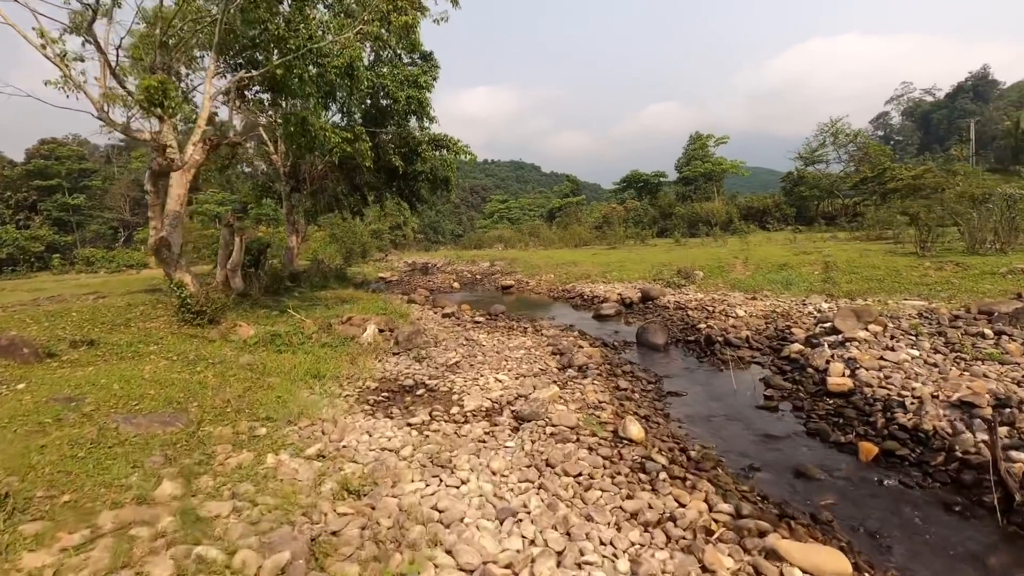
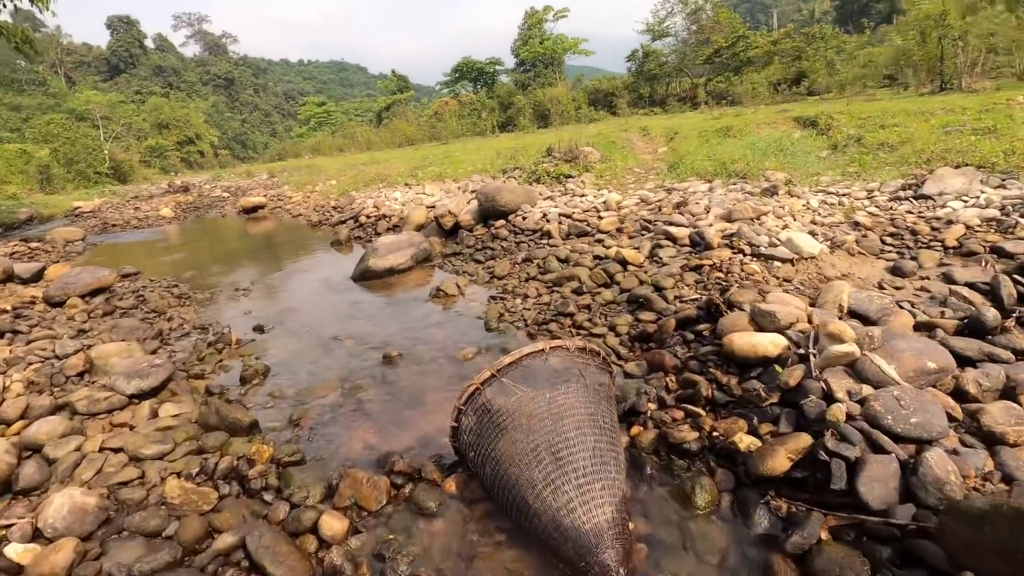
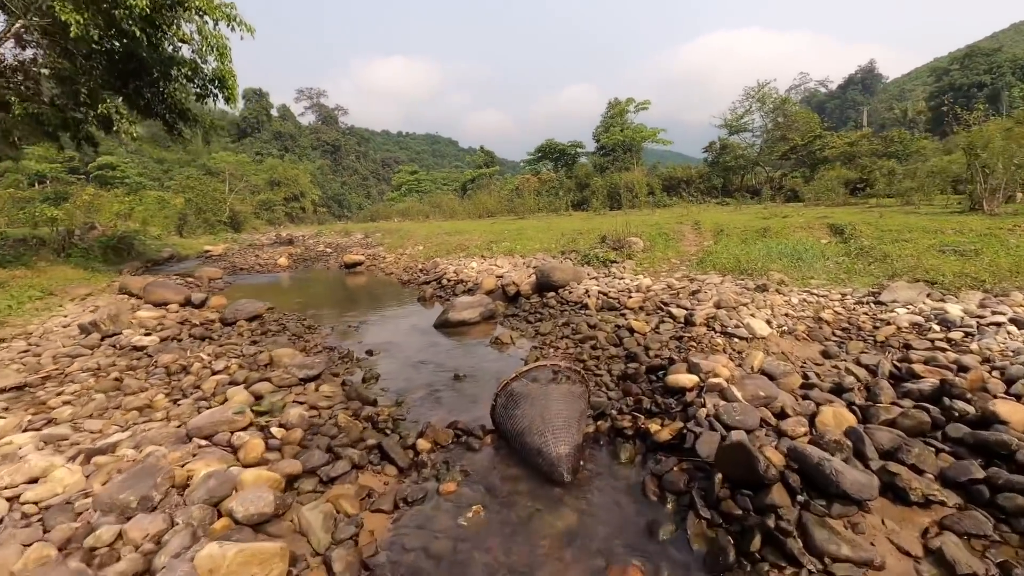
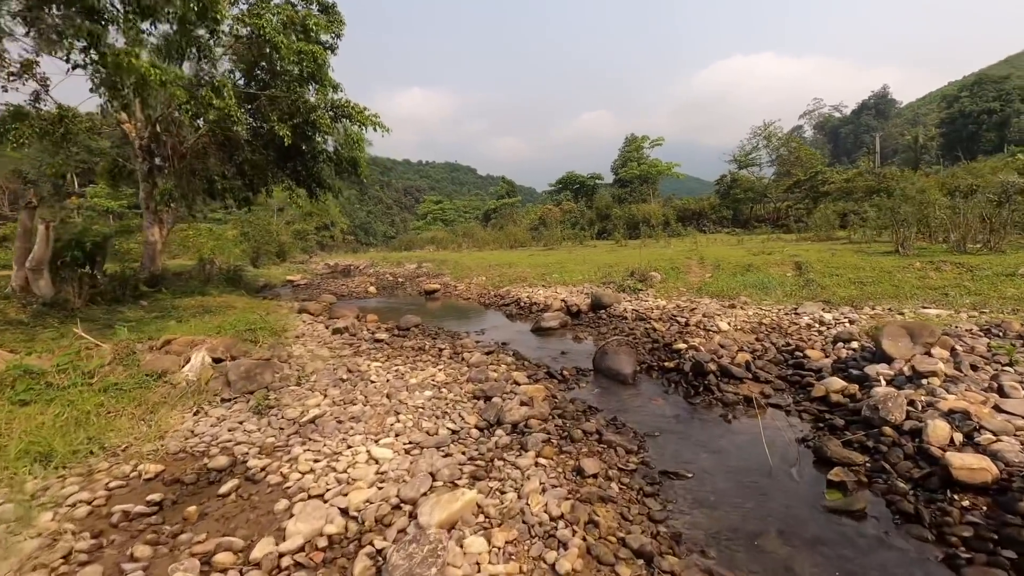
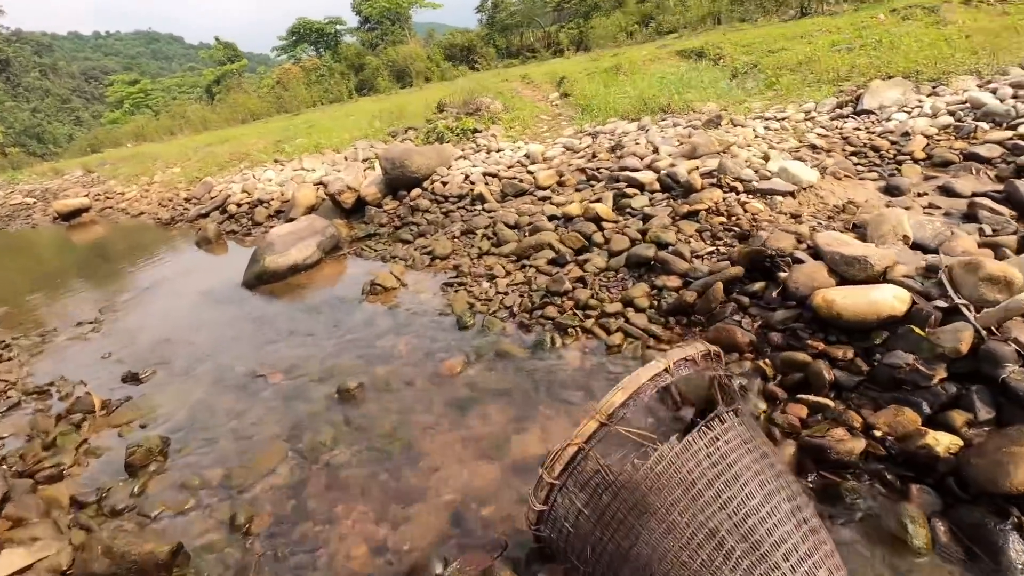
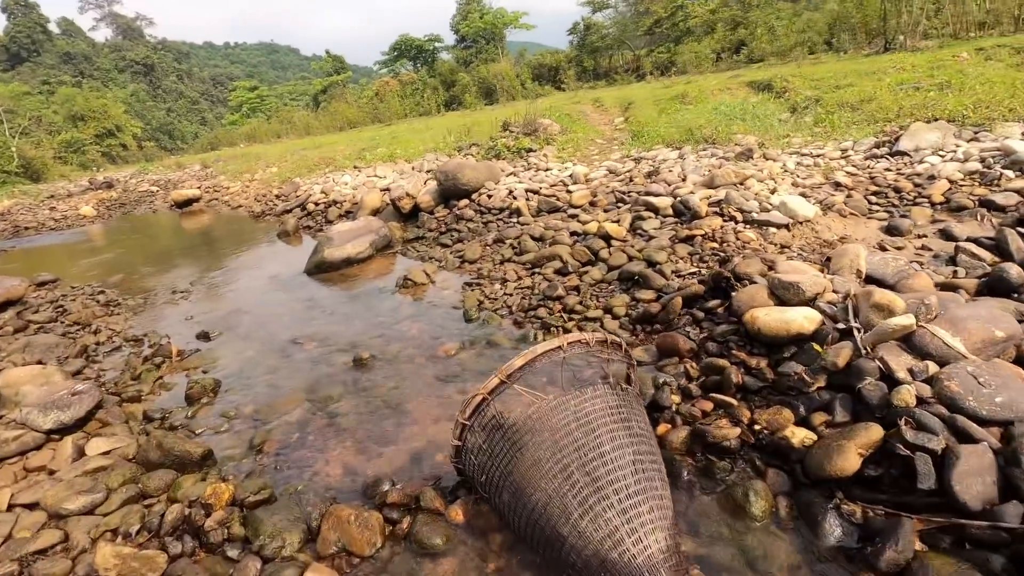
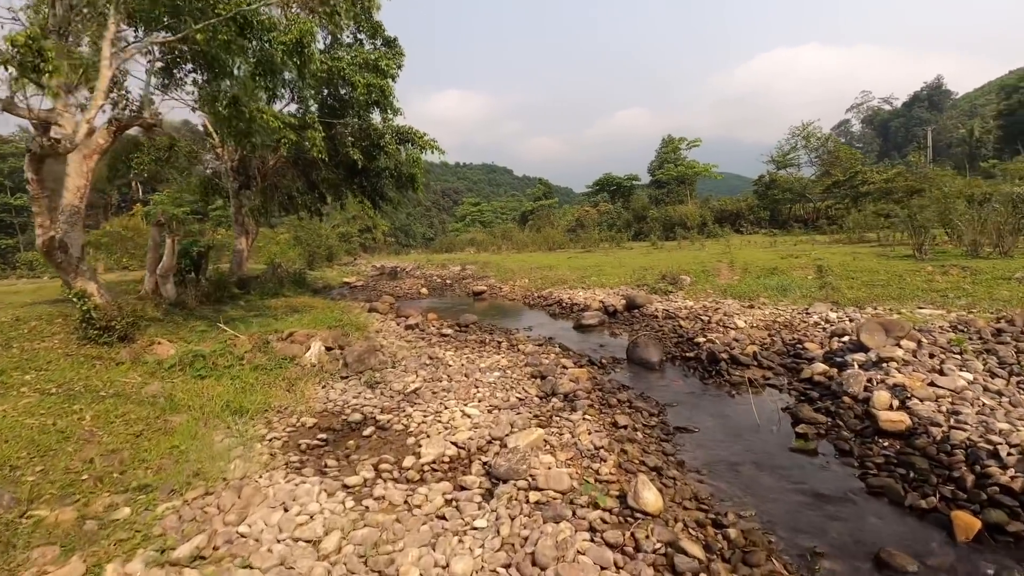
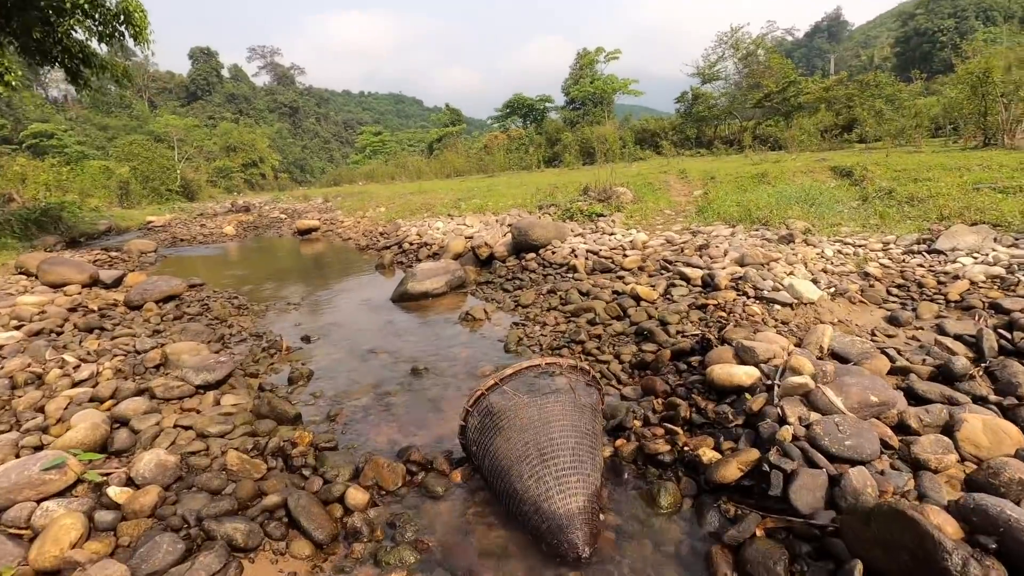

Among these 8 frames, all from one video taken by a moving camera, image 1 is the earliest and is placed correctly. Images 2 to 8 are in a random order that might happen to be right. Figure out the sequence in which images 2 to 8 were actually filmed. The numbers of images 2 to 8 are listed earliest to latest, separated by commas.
7, 4, 3, 8, 2, 6, 5
